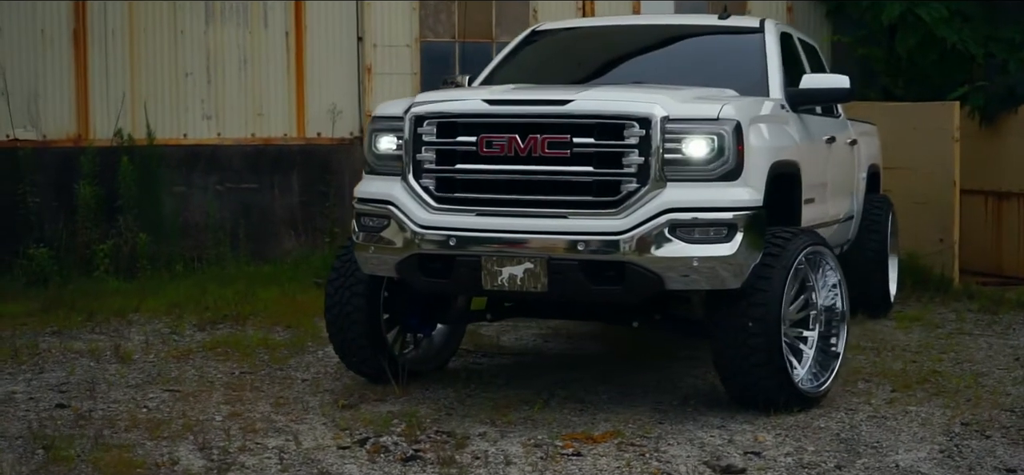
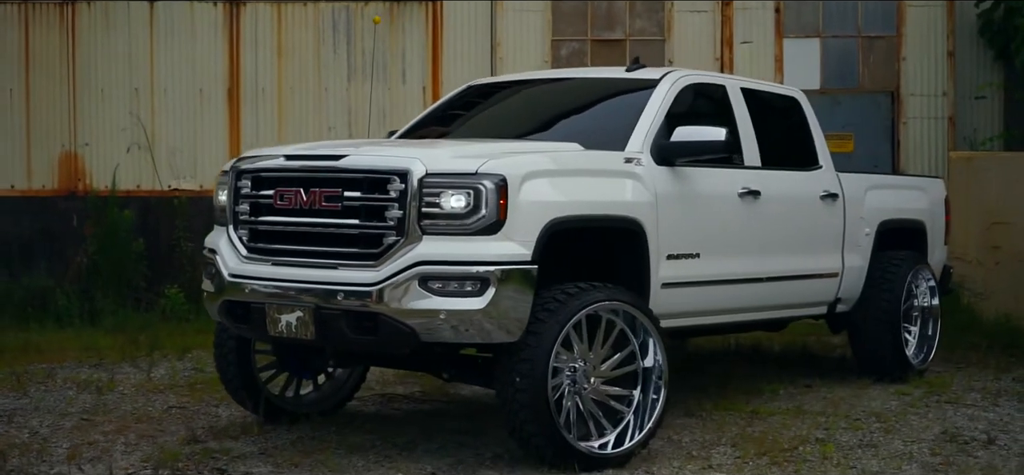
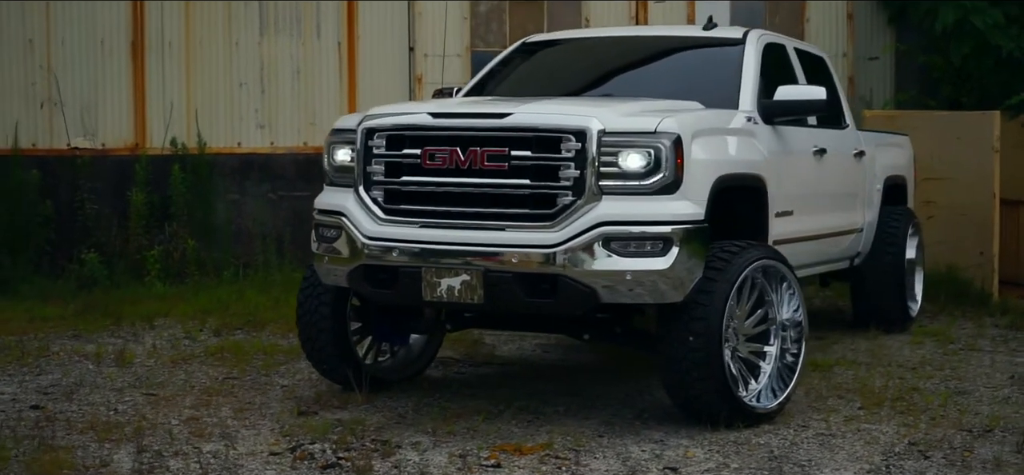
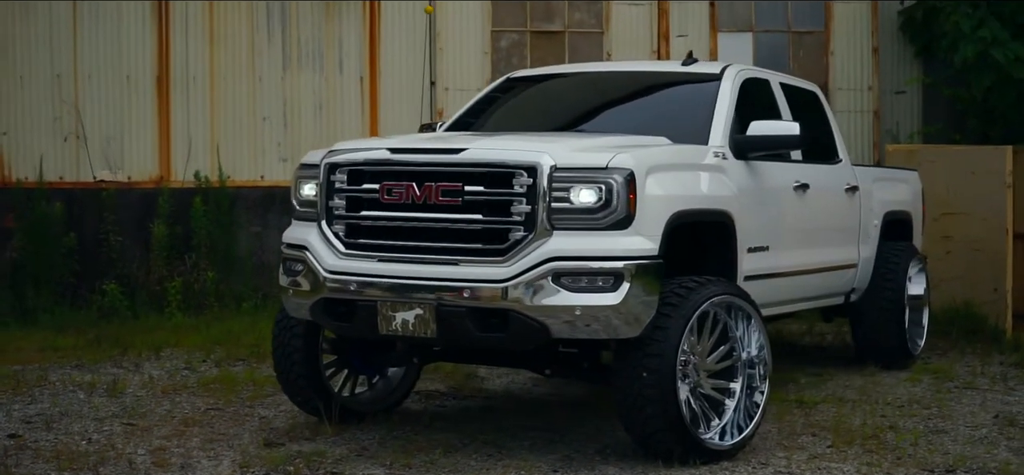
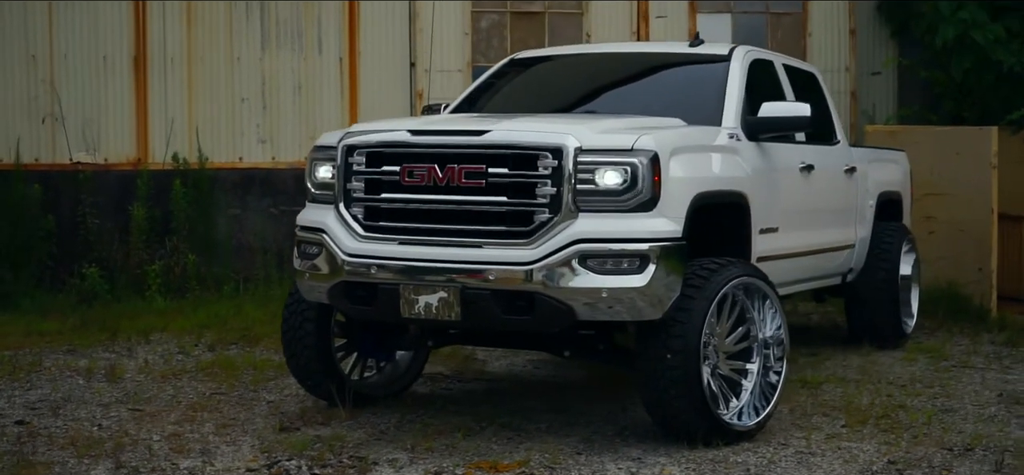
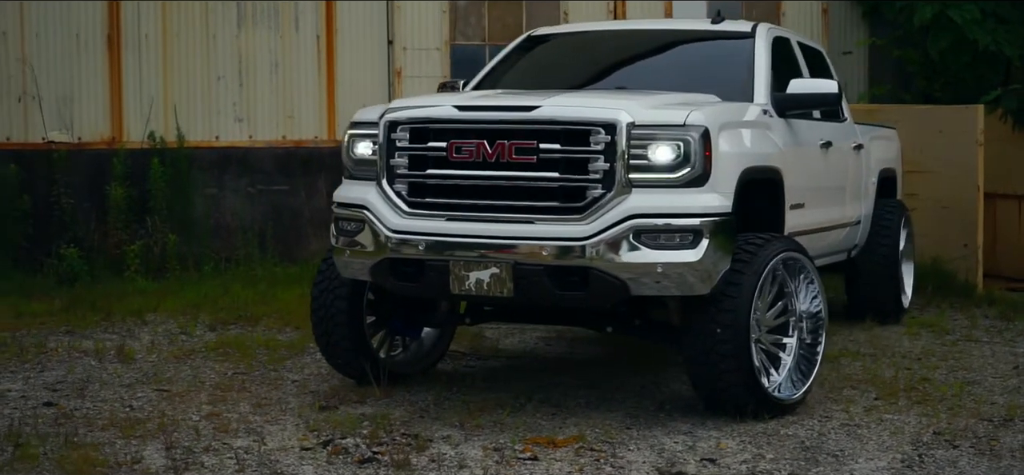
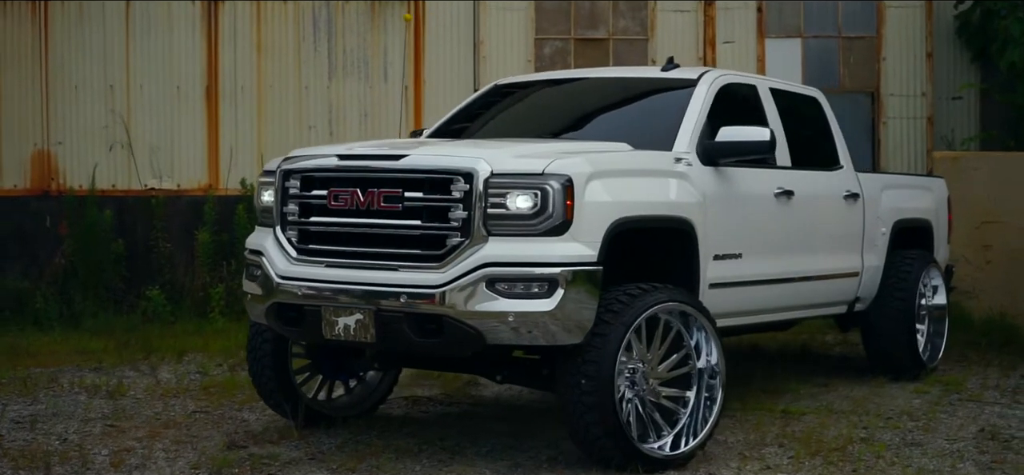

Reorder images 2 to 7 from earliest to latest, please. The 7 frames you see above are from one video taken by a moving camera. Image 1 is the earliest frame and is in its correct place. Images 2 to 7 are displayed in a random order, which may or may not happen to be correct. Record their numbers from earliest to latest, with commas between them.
6, 3, 5, 4, 7, 2
